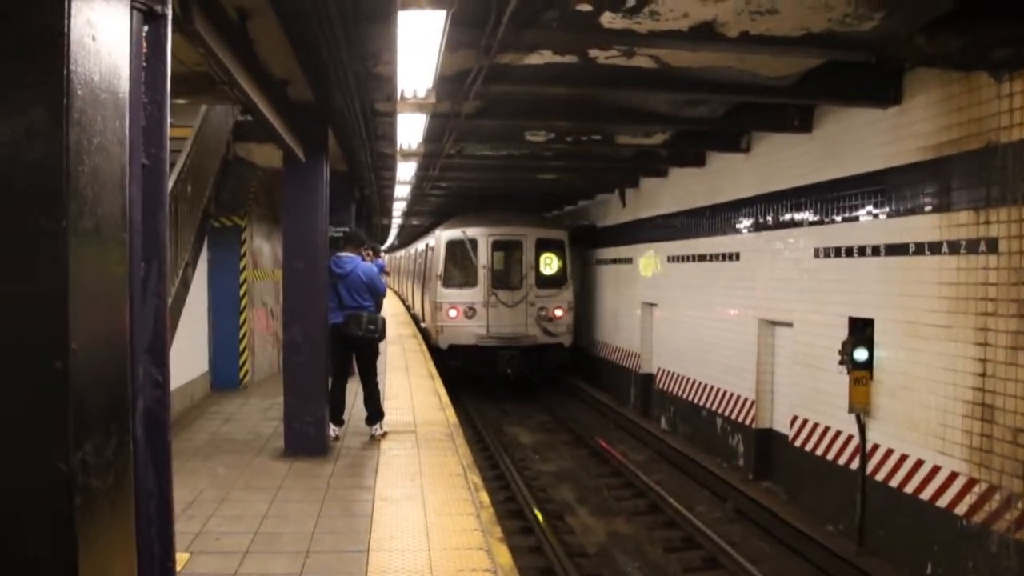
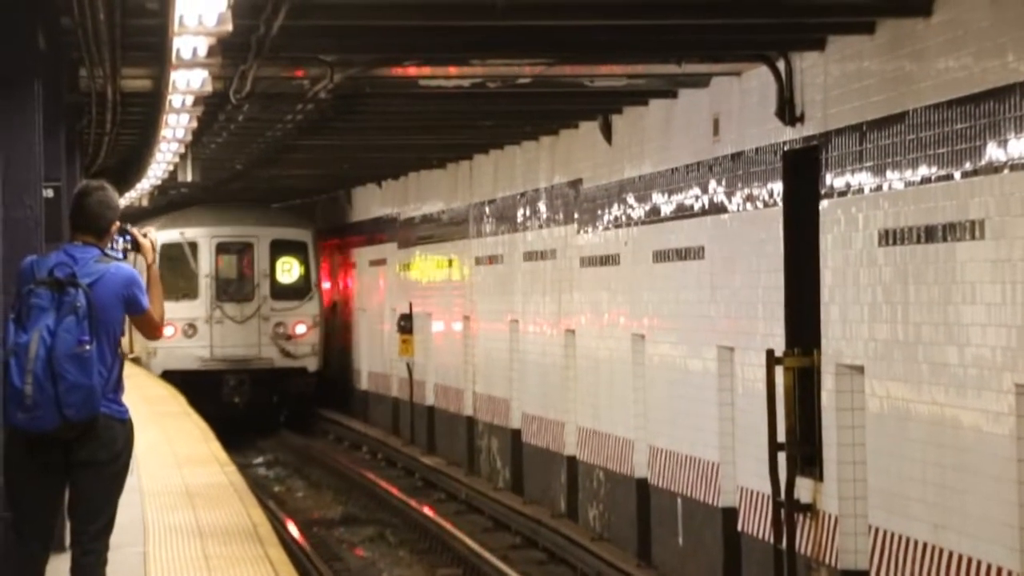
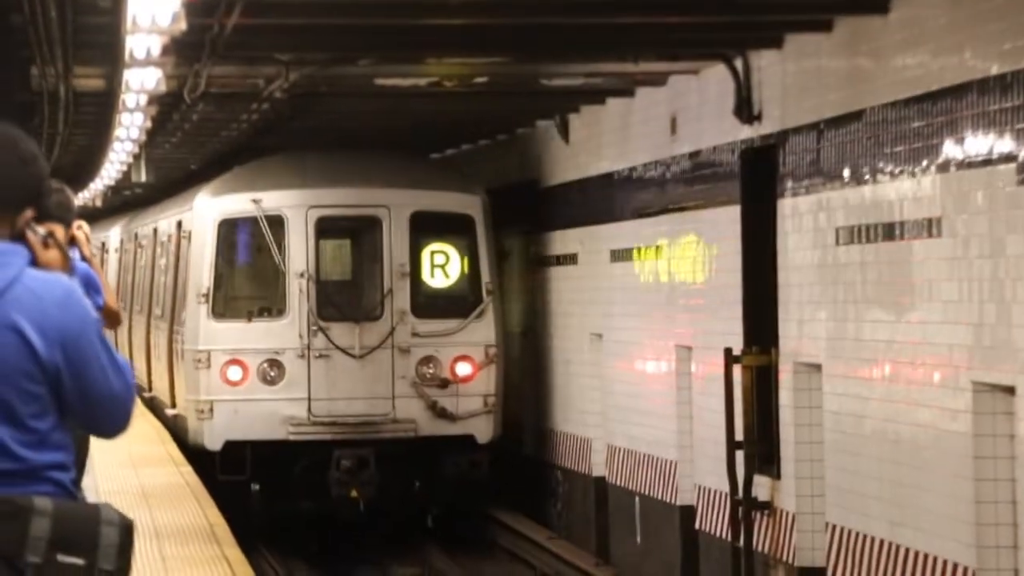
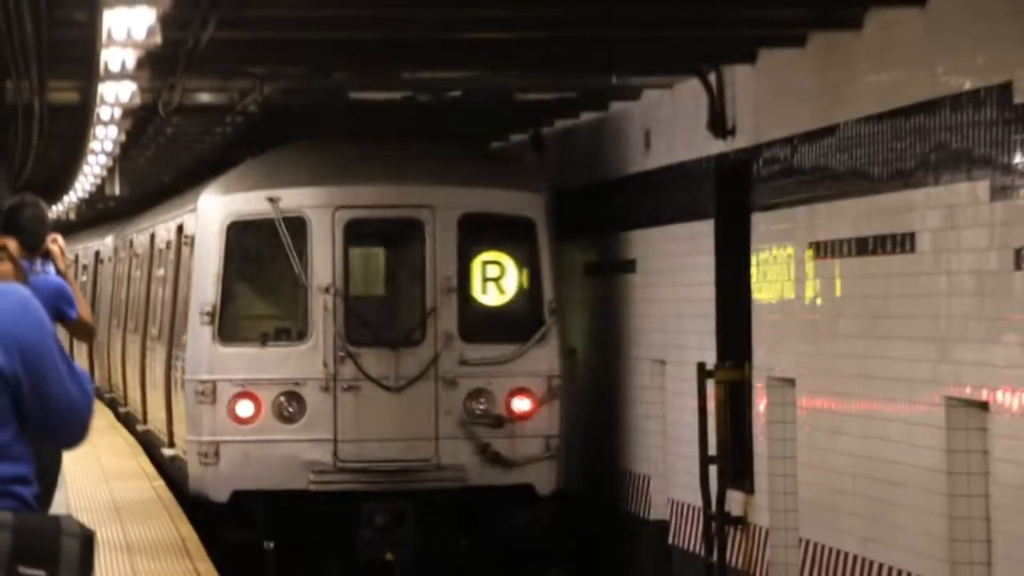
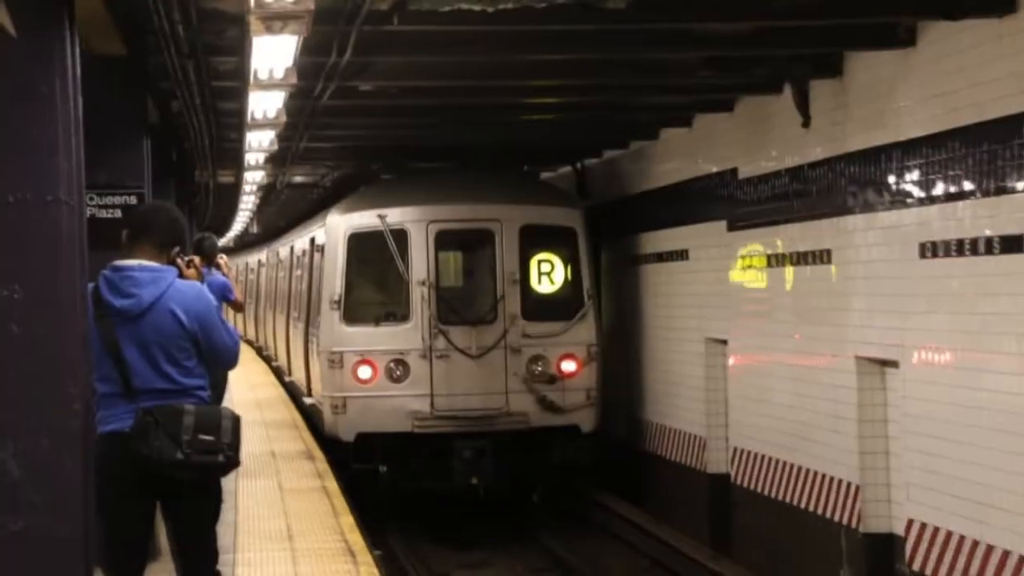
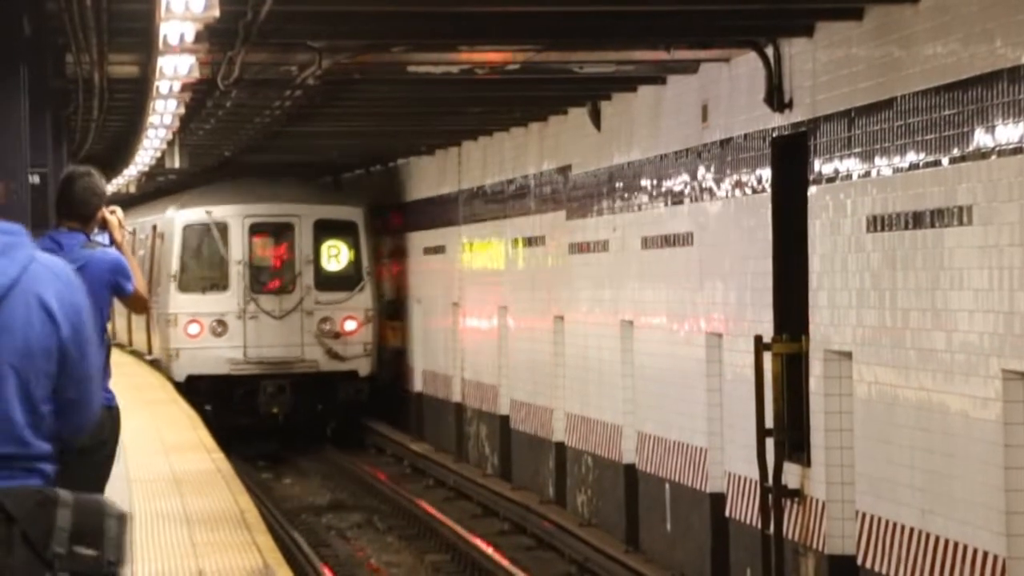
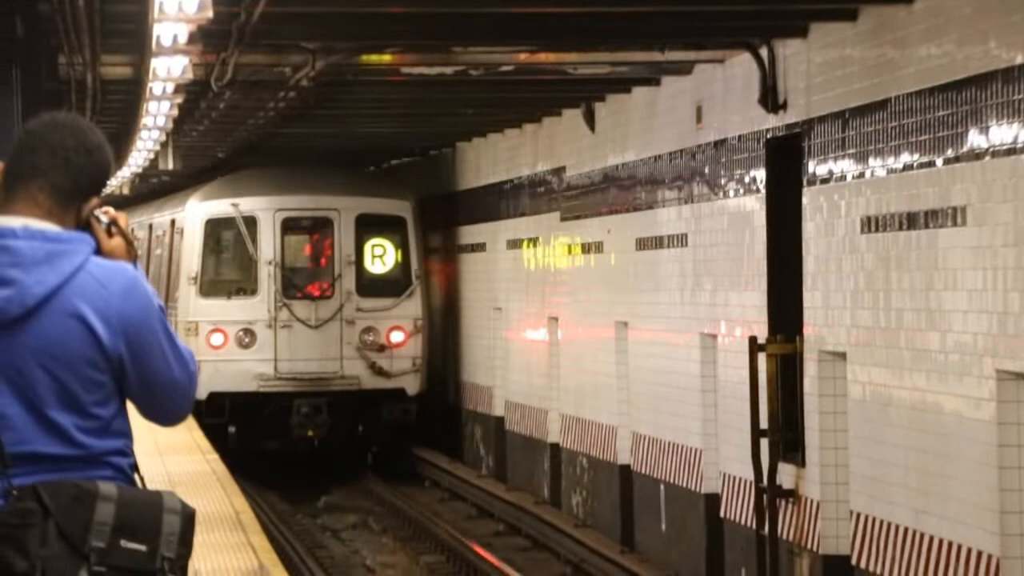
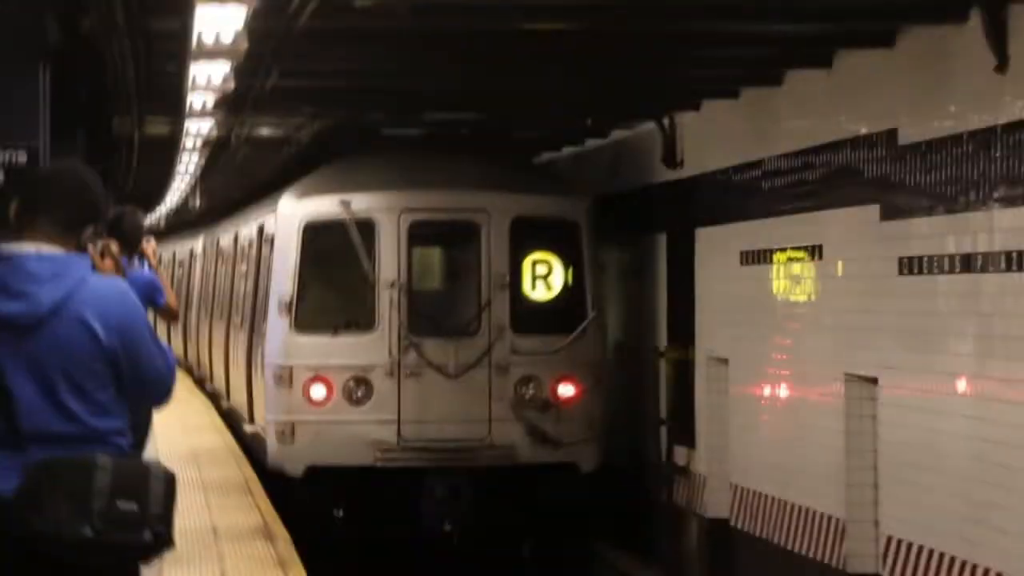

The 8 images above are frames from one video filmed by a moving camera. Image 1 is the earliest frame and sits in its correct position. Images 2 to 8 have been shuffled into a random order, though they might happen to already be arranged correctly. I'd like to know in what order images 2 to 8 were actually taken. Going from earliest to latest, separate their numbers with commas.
5, 8, 4, 3, 7, 6, 2
